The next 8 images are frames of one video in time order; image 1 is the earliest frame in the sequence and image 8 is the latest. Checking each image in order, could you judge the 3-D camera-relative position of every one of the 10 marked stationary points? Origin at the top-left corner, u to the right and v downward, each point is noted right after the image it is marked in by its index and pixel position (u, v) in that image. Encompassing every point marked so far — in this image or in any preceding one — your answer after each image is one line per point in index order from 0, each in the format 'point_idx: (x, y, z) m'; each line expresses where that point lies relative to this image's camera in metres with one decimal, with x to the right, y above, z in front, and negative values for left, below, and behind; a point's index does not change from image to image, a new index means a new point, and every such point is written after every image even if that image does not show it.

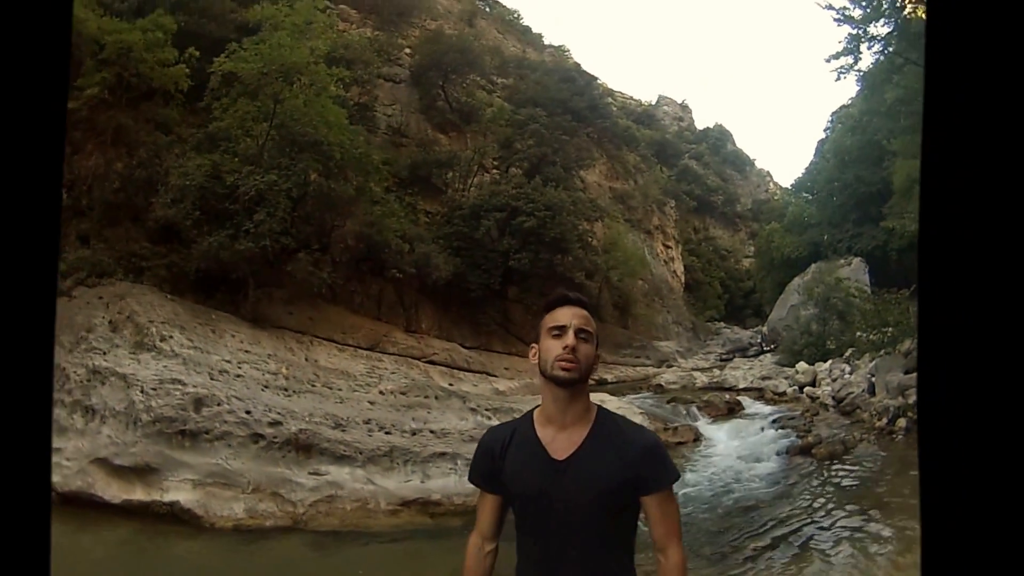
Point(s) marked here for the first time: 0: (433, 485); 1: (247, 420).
0: (-0.5, -1.3, +5.7) m
1: (-1.7, -0.9, +5.5) m
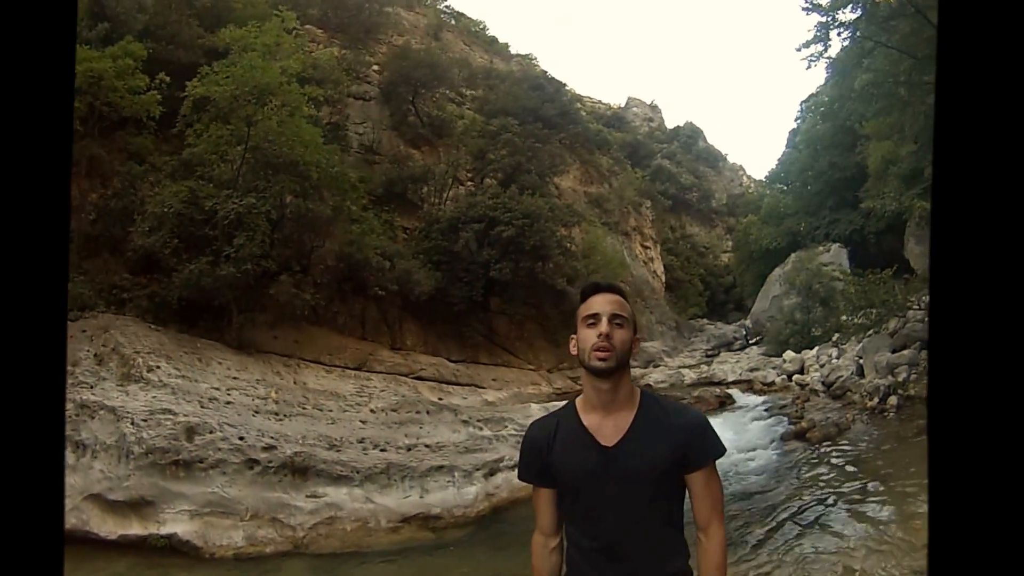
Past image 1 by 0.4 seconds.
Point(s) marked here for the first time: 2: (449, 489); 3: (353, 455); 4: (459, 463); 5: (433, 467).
0: (-0.5, -1.4, +5.7) m
1: (-1.8, -1.0, +5.4) m
2: (-0.4, -1.4, +5.8) m
3: (-1.1, -1.2, +5.9) m
4: (-0.4, -1.3, +6.0) m
5: (-0.6, -1.3, +5.9) m
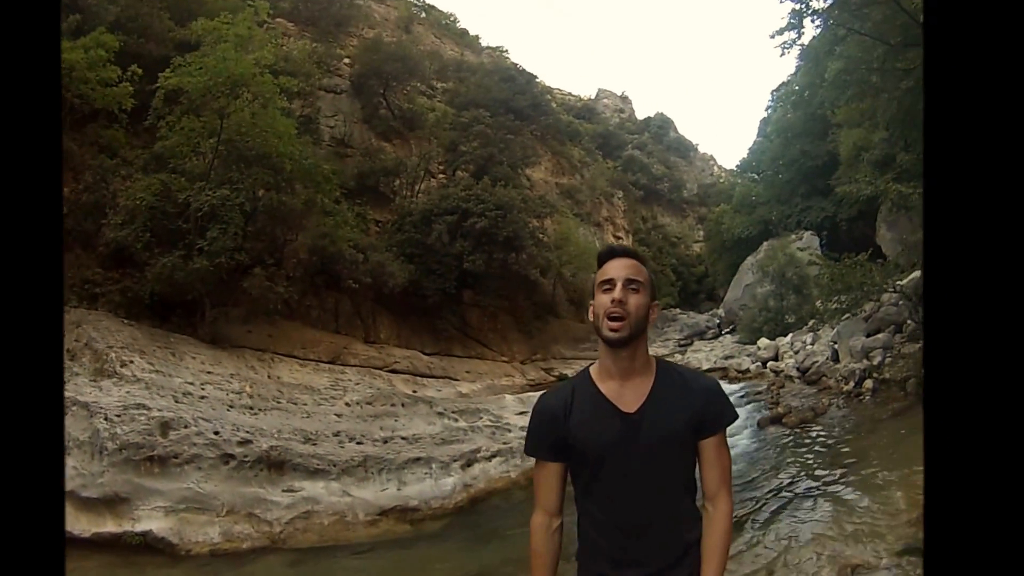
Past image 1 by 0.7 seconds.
0: (-0.7, -1.4, +5.7) m
1: (-1.9, -1.0, +5.4) m
2: (-0.6, -1.3, +5.8) m
3: (-1.3, -1.1, +5.8) m
4: (-0.5, -1.2, +6.0) m
5: (-0.7, -1.2, +5.9) m
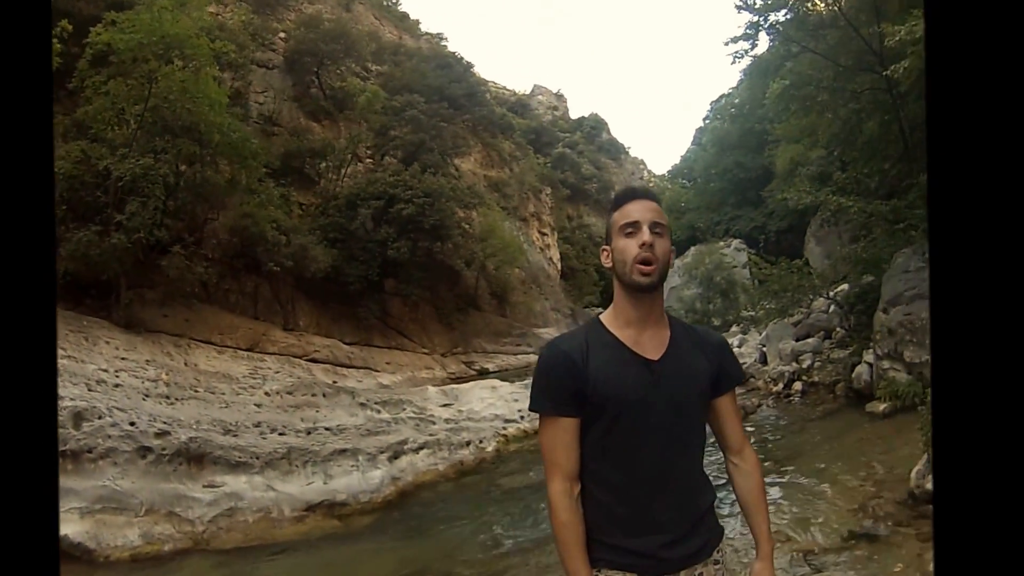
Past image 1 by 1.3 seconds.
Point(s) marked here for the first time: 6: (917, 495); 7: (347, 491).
0: (-1.2, -1.3, +5.5) m
1: (-2.3, -0.9, +5.0) m
2: (-1.1, -1.3, +5.6) m
3: (-1.7, -1.0, +5.6) m
4: (-1.1, -1.1, +5.9) m
5: (-1.2, -1.1, +5.7) m
6: (+2.0, -1.0, +4.2) m
7: (-1.1, -1.3, +5.5) m
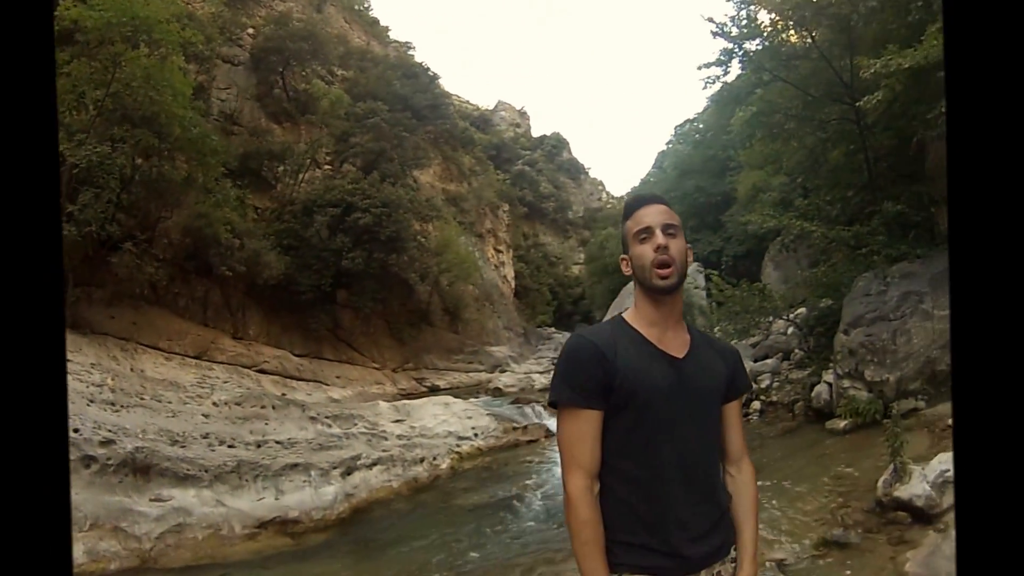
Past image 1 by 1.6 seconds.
0: (-1.4, -1.3, +5.2) m
1: (-2.5, -0.9, +4.6) m
2: (-1.3, -1.3, +5.4) m
3: (-2.0, -1.0, +5.2) m
4: (-1.3, -1.2, +5.6) m
5: (-1.5, -1.2, +5.5) m
6: (+1.9, -1.1, +4.3) m
7: (-1.3, -1.4, +5.2) m
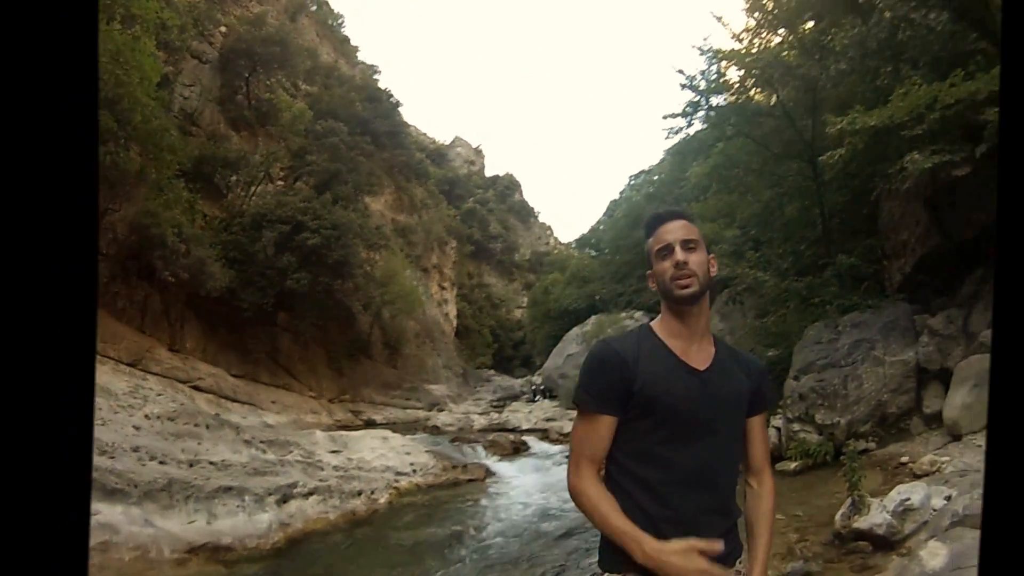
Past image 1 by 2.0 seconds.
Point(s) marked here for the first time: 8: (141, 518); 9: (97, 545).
0: (-1.6, -1.4, +4.8) m
1: (-2.6, -0.7, +4.1) m
2: (-1.6, -1.3, +4.9) m
3: (-2.2, -1.0, +4.7) m
4: (-1.7, -1.2, +5.2) m
5: (-1.8, -1.2, +5.0) m
6: (+1.8, -1.3, +4.5) m
7: (-1.6, -1.4, +4.8) m
8: (-2.0, -1.2, +4.5) m
9: (-2.0, -1.3, +4.1) m
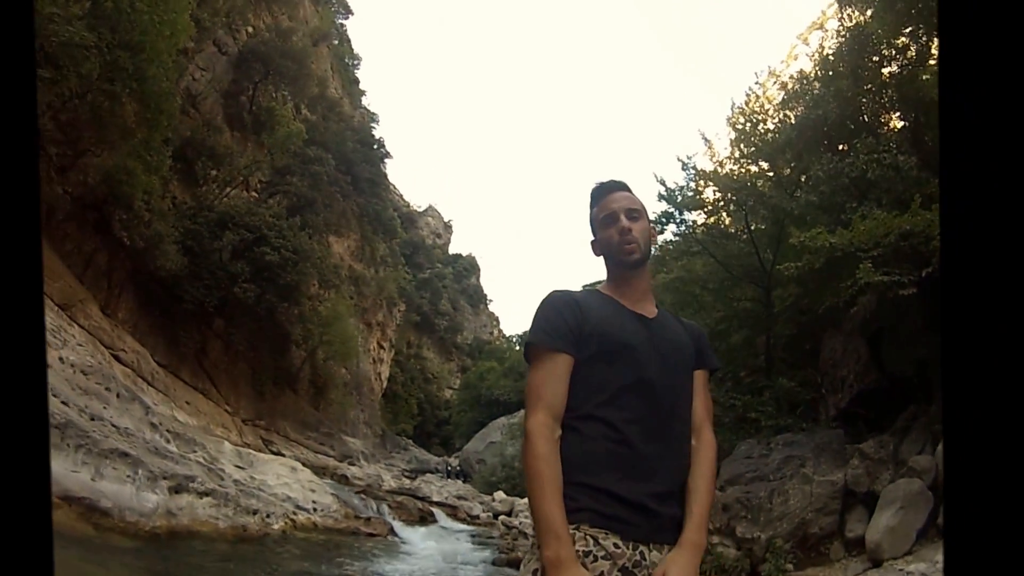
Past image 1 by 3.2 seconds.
0: (-2.1, -1.1, +4.3) m
1: (-2.7, -0.1, +3.7) m
2: (-2.0, -1.1, +4.5) m
3: (-2.5, -0.6, +4.3) m
4: (-2.1, -1.0, +4.7) m
5: (-2.2, -1.0, +4.6) m
6: (+1.3, -1.8, +4.3) m
7: (-2.0, -1.1, +4.3) m
8: (-2.3, -0.8, +4.0) m
9: (-2.3, -0.8, +3.7) m
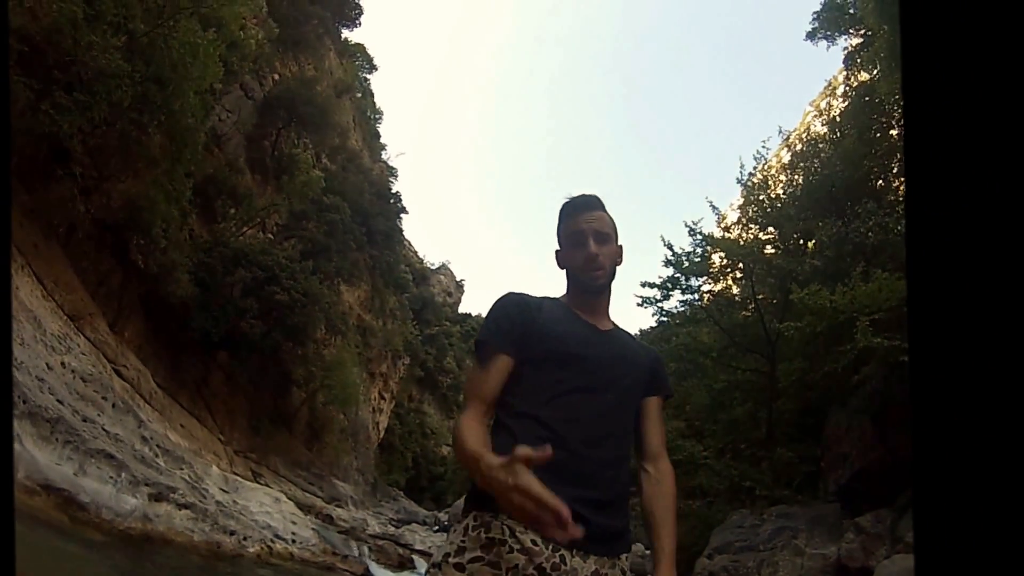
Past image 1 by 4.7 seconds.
0: (-2.2, -1.1, +4.3) m
1: (-2.8, -0.1, +3.8) m
2: (-2.1, -1.2, +4.5) m
3: (-2.6, -0.6, +4.4) m
4: (-2.2, -1.1, +4.7) m
5: (-2.3, -1.0, +4.6) m
6: (+1.1, -2.1, +4.2) m
7: (-2.1, -1.2, +4.3) m
8: (-2.4, -0.8, +4.1) m
9: (-2.4, -0.7, +3.7) m
